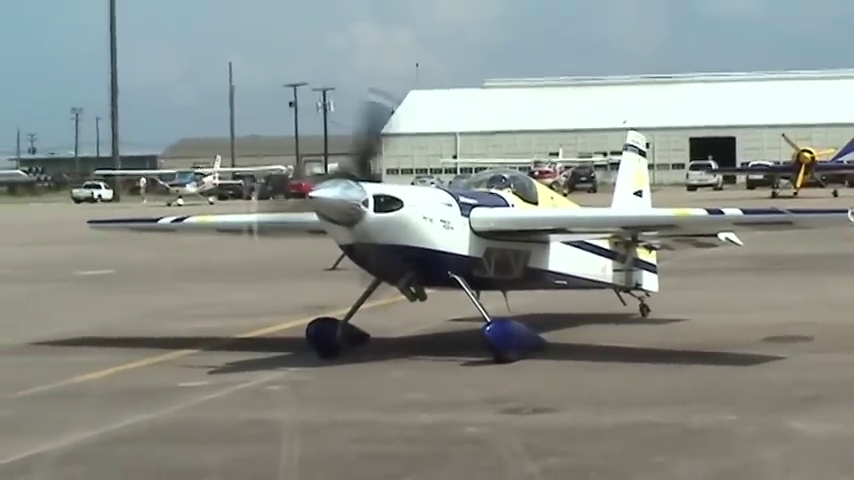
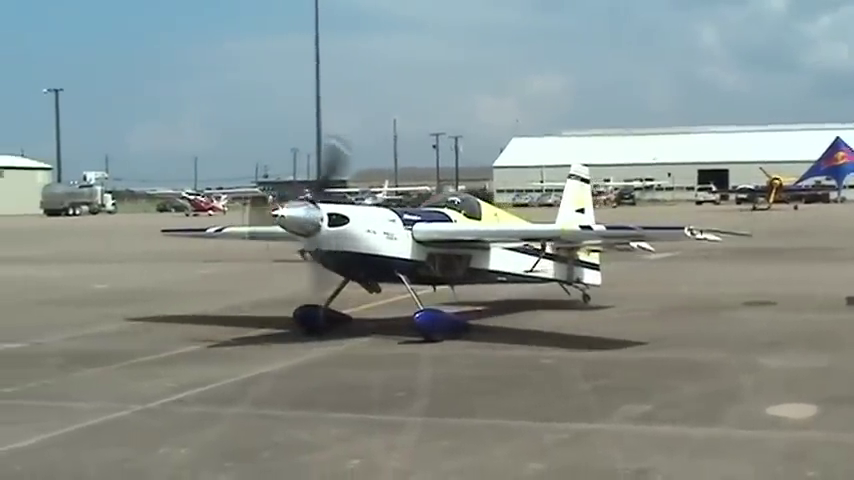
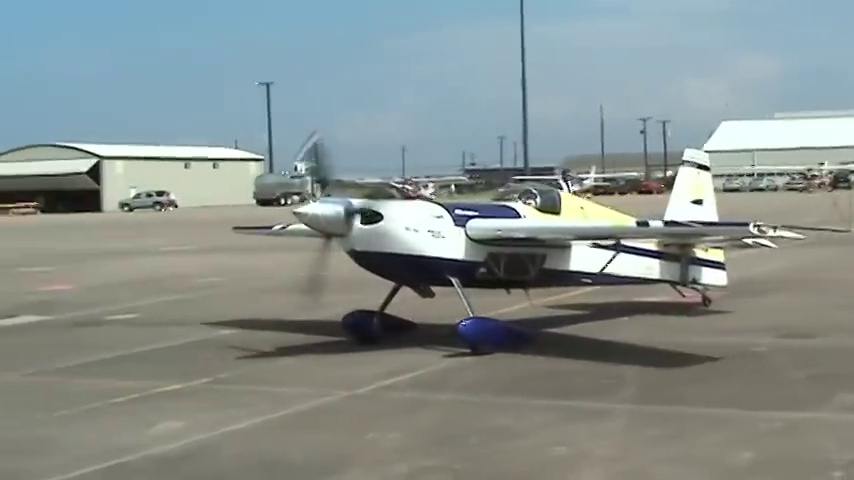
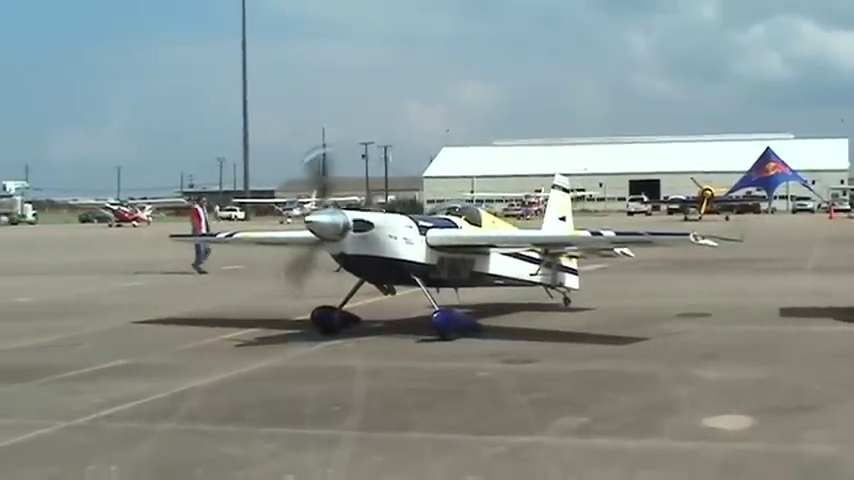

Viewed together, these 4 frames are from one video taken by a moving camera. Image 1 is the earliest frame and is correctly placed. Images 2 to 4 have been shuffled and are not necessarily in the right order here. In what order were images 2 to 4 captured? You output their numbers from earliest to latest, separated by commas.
4, 2, 3
